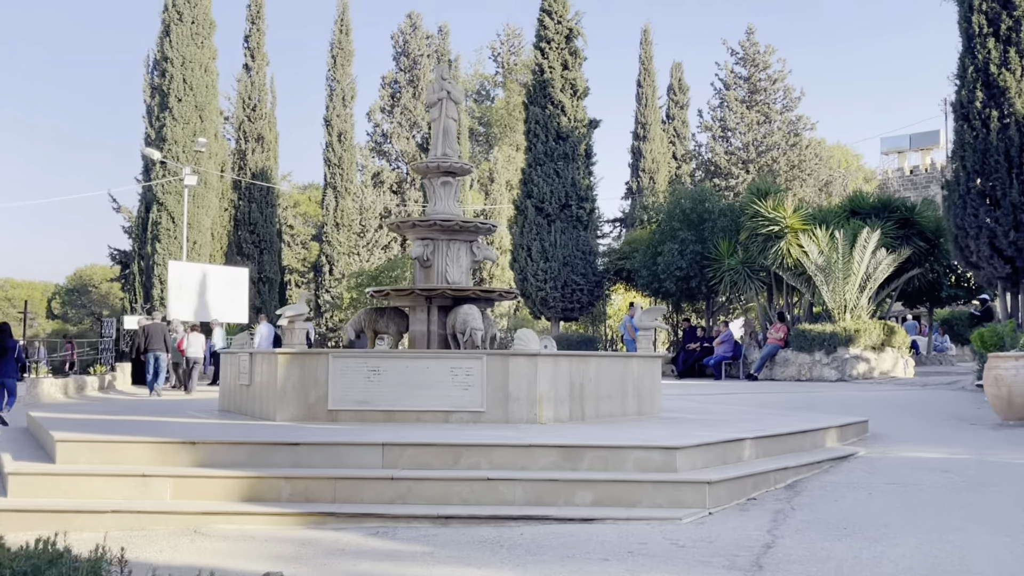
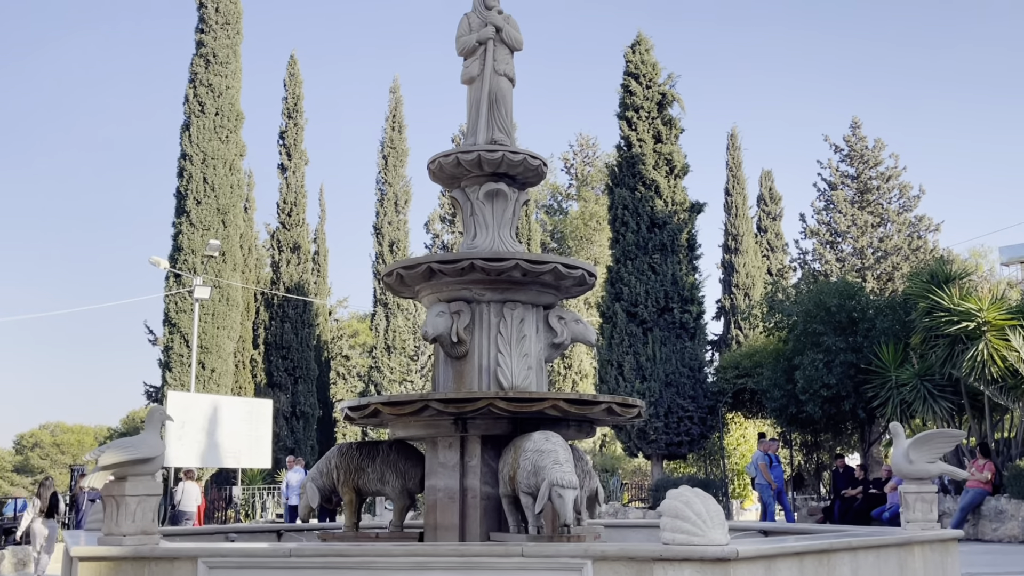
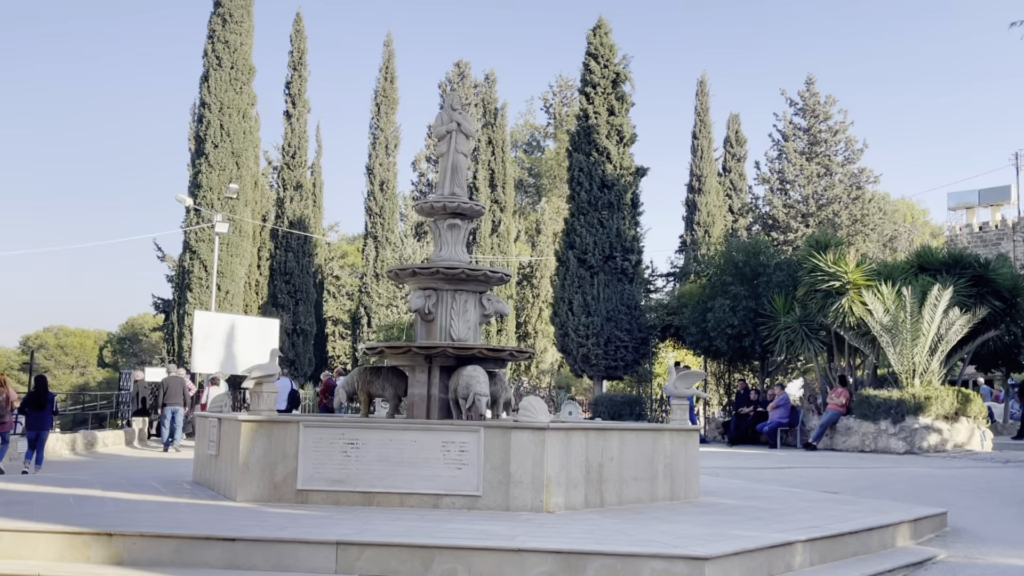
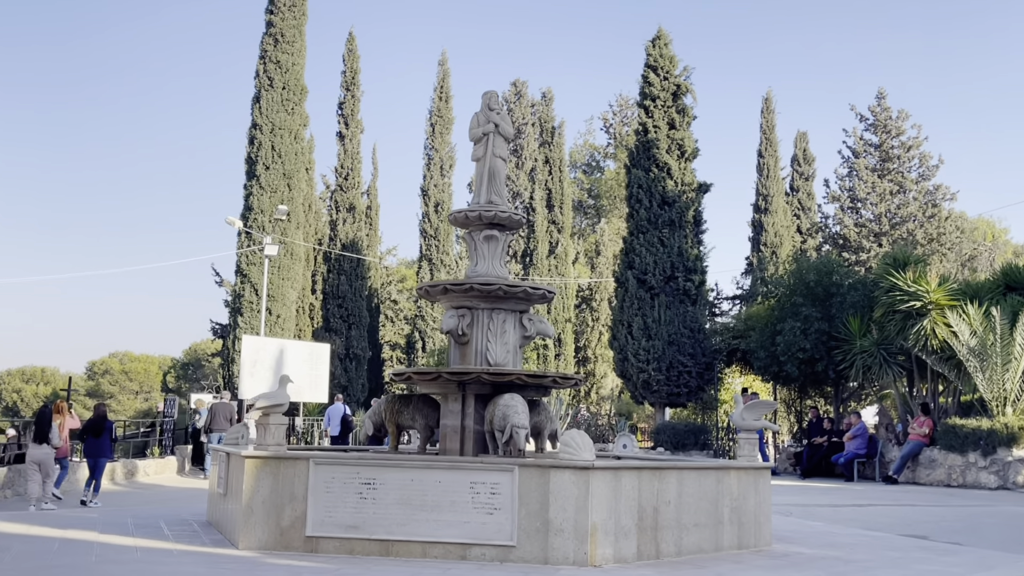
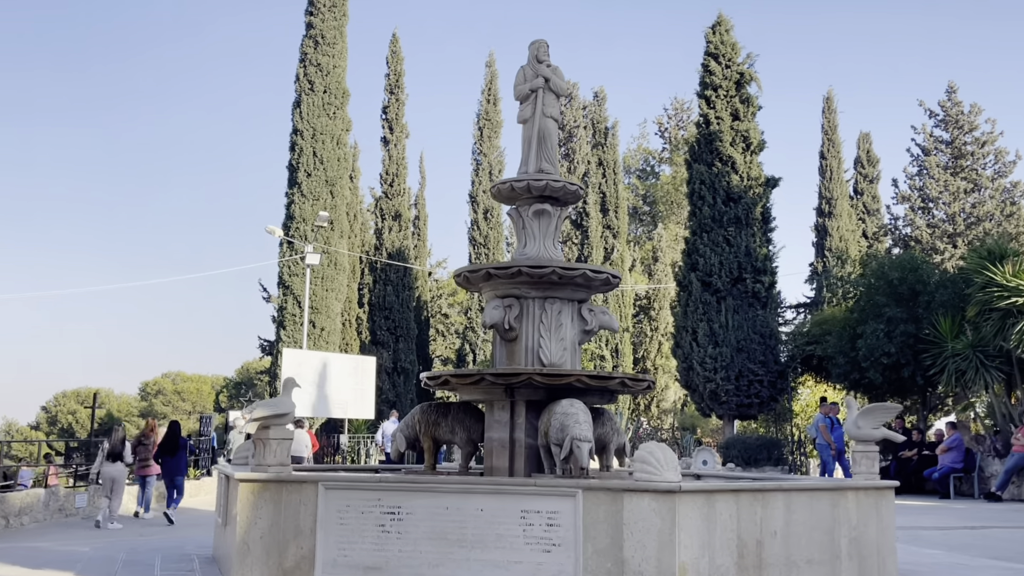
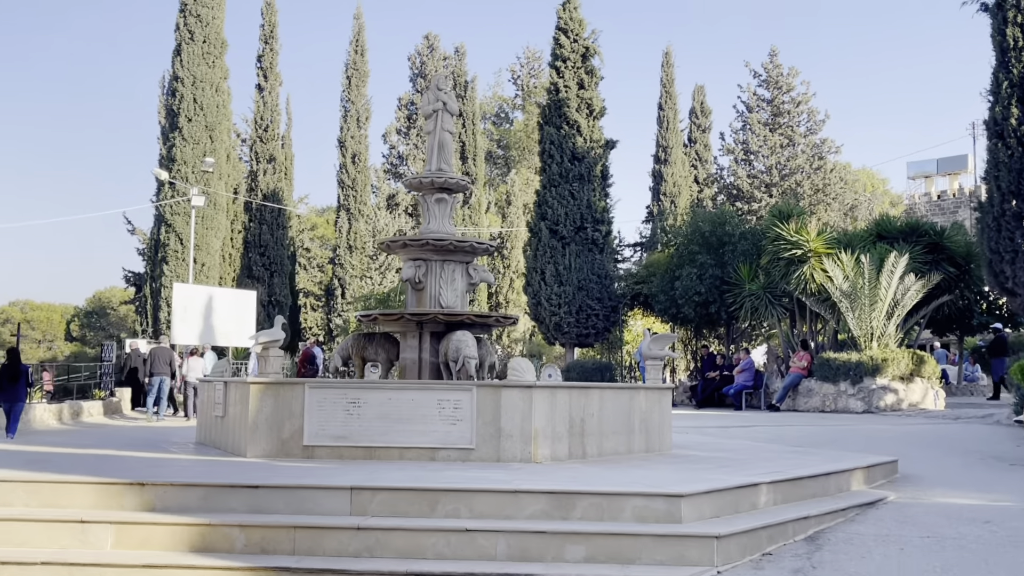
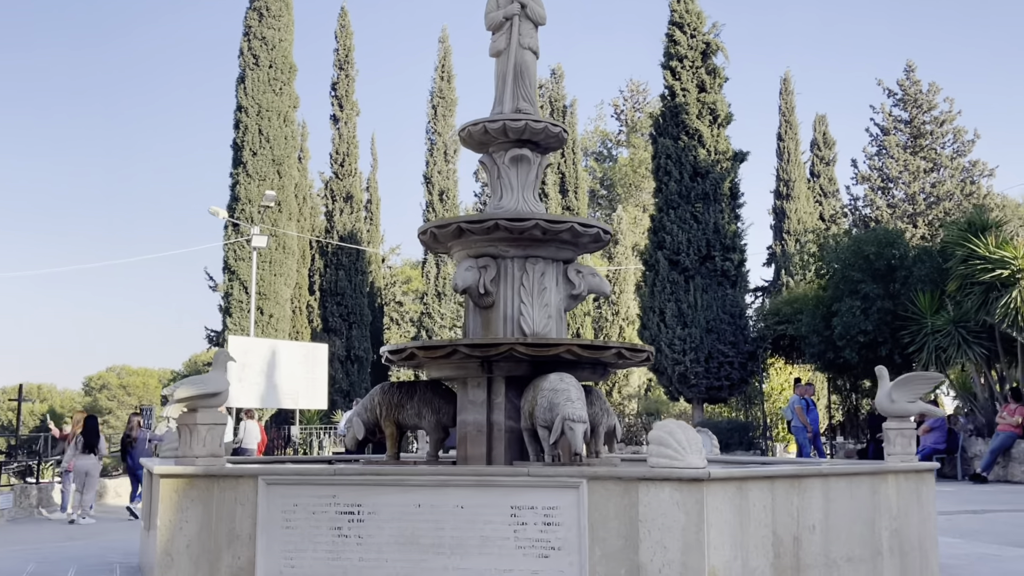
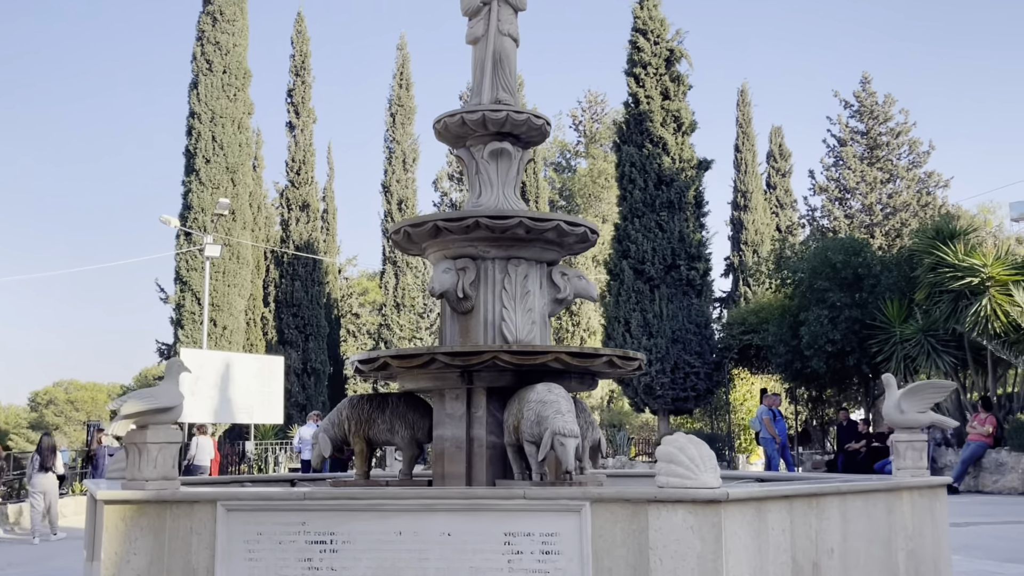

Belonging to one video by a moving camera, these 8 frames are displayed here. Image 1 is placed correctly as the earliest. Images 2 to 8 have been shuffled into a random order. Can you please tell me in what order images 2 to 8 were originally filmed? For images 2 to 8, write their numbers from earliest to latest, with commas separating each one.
6, 3, 4, 5, 7, 8, 2
